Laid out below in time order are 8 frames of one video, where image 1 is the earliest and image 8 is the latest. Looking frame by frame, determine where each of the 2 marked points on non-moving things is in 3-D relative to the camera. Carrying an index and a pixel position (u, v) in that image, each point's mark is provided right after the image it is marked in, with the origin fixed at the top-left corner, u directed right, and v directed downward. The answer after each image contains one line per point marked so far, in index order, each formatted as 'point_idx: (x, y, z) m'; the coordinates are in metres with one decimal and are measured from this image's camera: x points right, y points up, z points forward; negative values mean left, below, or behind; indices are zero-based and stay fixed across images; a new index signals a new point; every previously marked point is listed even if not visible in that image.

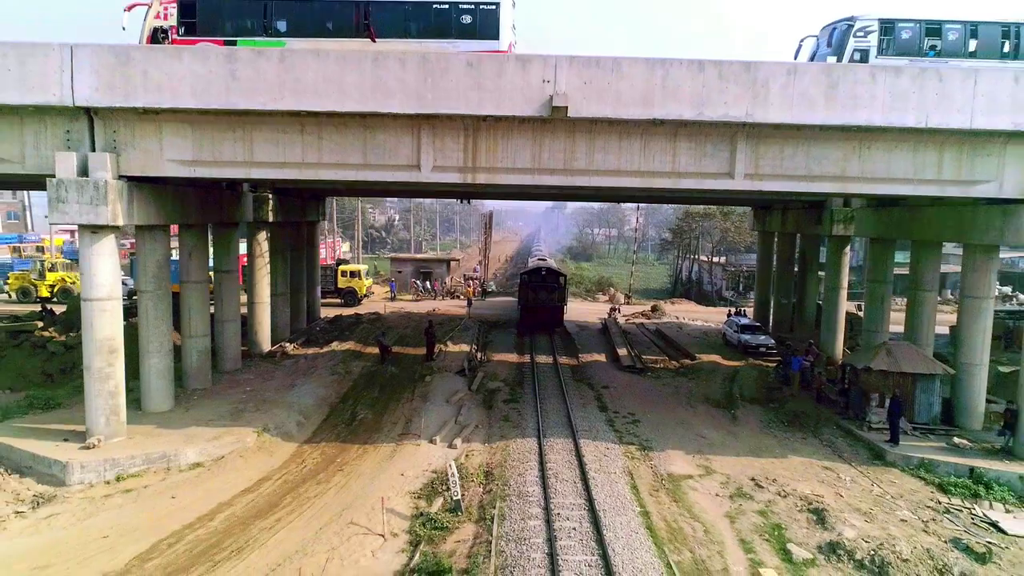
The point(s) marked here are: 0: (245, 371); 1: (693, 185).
0: (-6.0, -1.8, +15.9) m
1: (+2.8, +1.6, +10.9) m
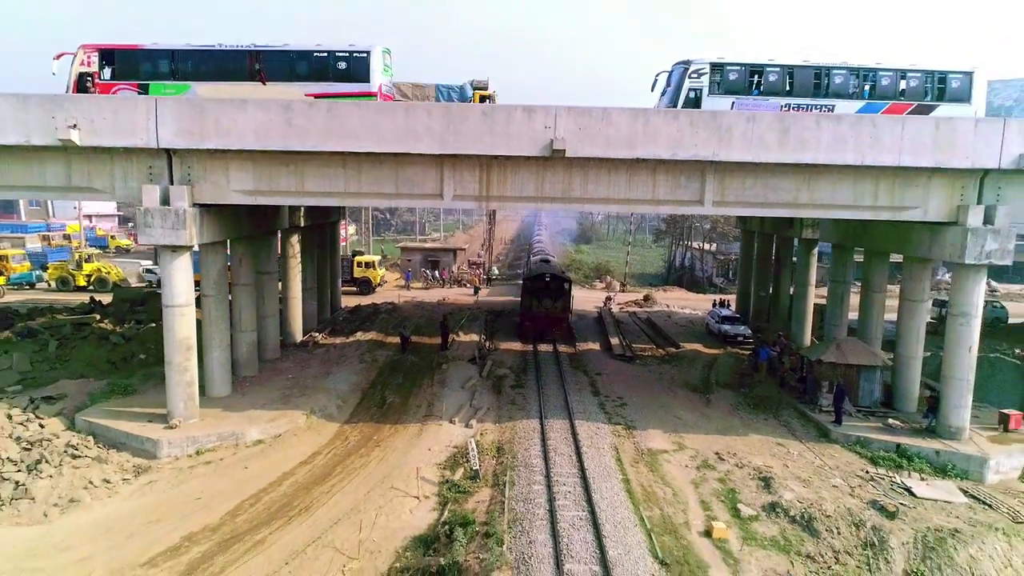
0: (-5.9, -1.8, +18.2) m
1: (+2.9, +1.4, +13.1) m
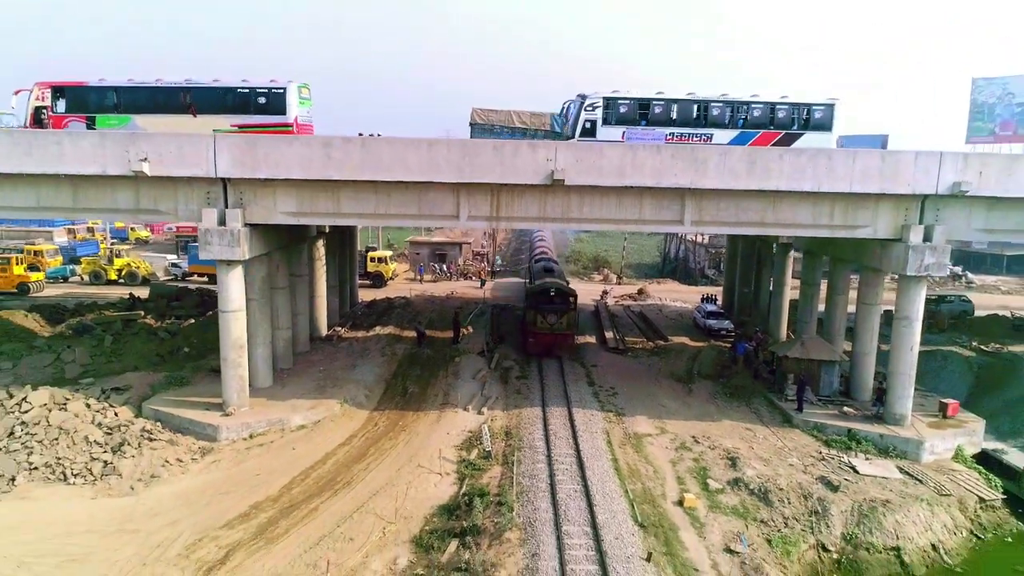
0: (-5.8, -1.8, +20.4) m
1: (+3.1, +1.3, +15.2) m
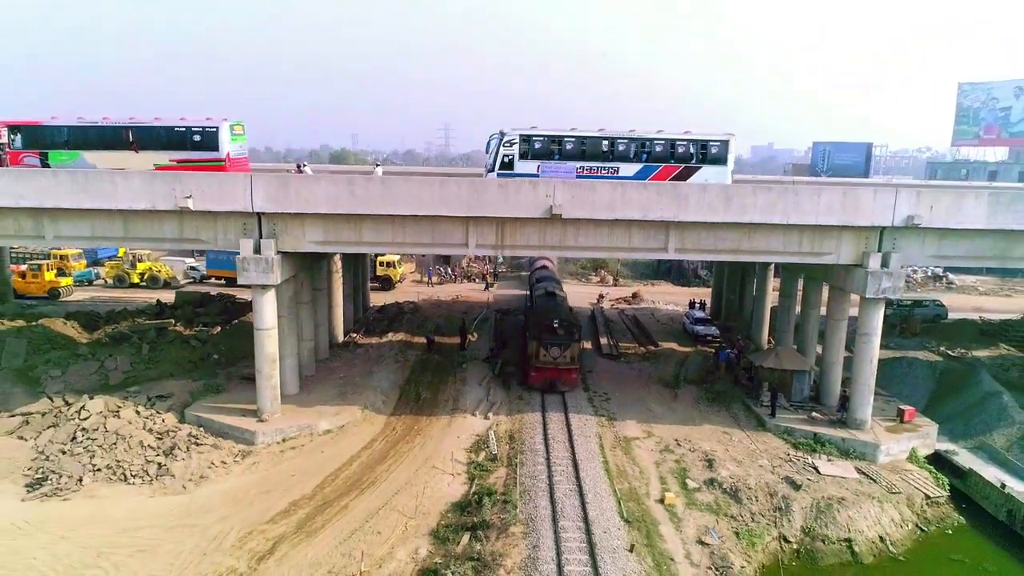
0: (-5.7, -2.2, +22.3) m
1: (+3.2, +0.8, +17.0) m
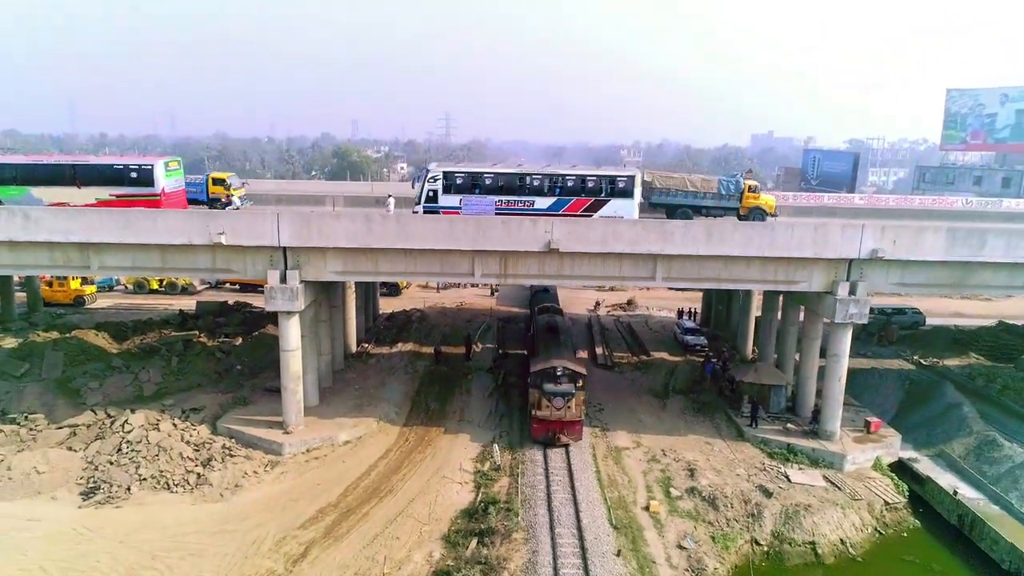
0: (-5.6, -2.8, +24.0) m
1: (+3.2, +0.1, +18.7) m
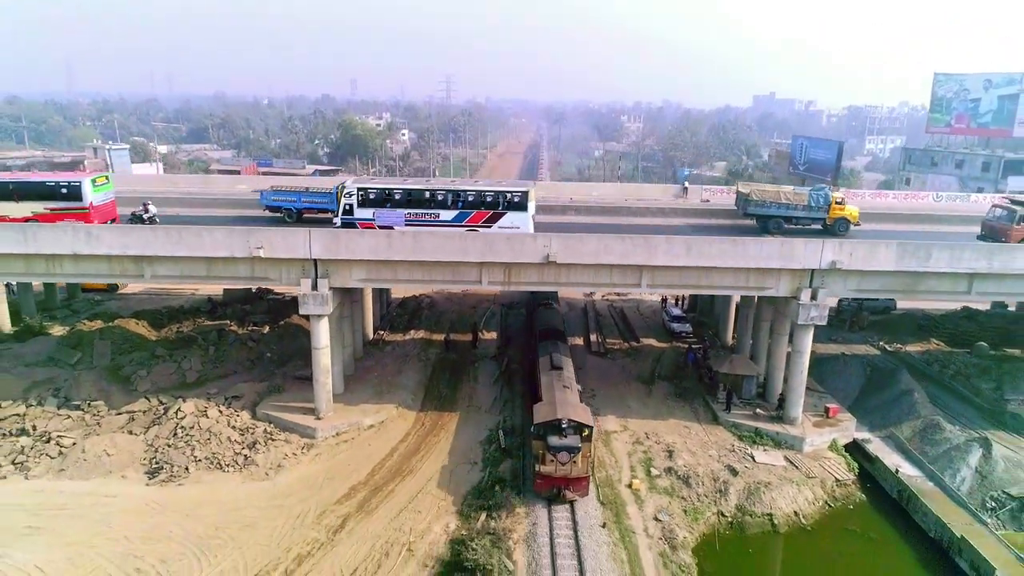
0: (-5.5, -2.7, +26.8) m
1: (+3.3, -0.1, +21.3) m
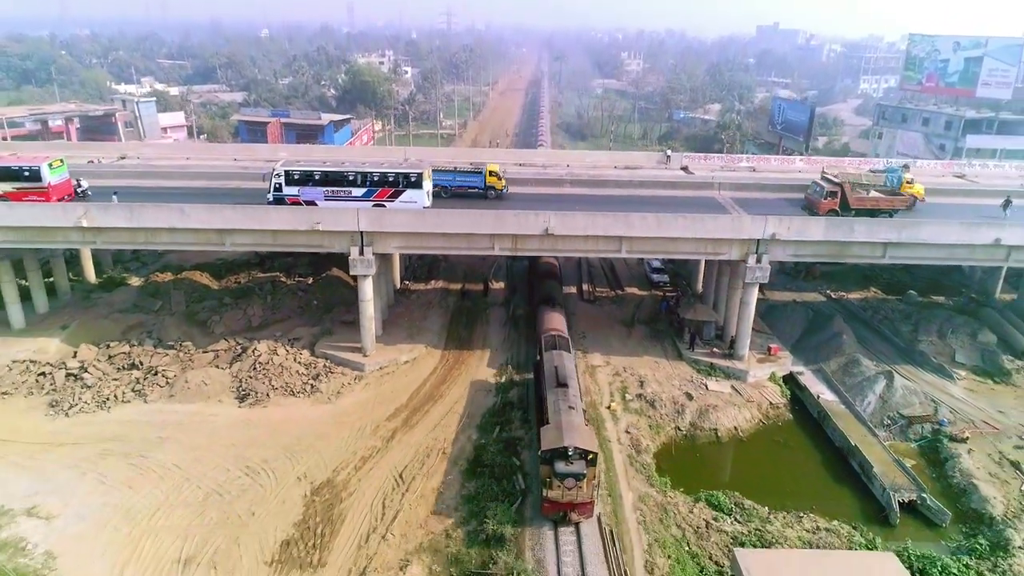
0: (-5.3, -0.8, +32.4) m
1: (+3.5, +1.3, +26.7) m
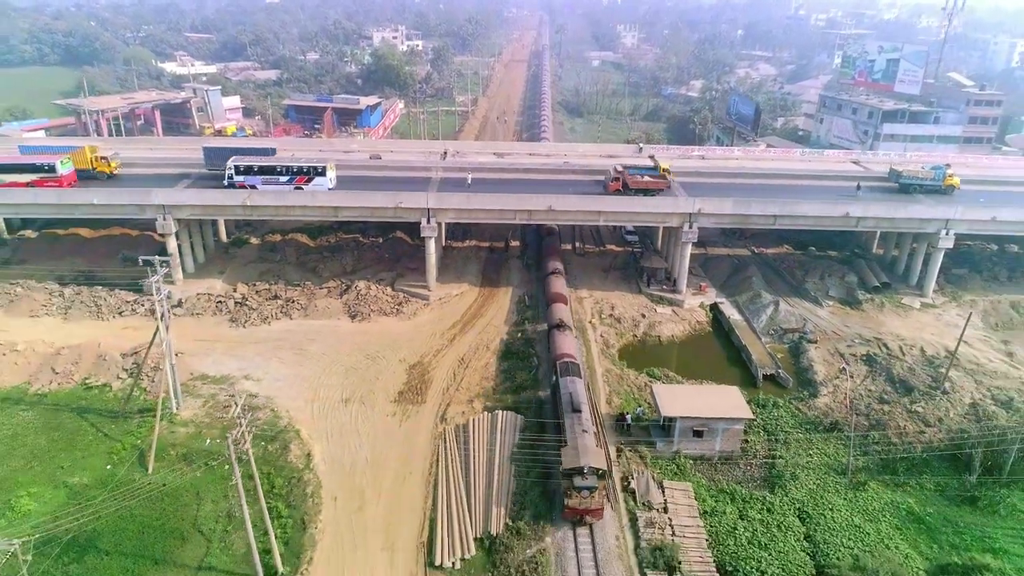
0: (-4.4, +2.0, +46.0) m
1: (+4.4, +3.7, +40.2) m
